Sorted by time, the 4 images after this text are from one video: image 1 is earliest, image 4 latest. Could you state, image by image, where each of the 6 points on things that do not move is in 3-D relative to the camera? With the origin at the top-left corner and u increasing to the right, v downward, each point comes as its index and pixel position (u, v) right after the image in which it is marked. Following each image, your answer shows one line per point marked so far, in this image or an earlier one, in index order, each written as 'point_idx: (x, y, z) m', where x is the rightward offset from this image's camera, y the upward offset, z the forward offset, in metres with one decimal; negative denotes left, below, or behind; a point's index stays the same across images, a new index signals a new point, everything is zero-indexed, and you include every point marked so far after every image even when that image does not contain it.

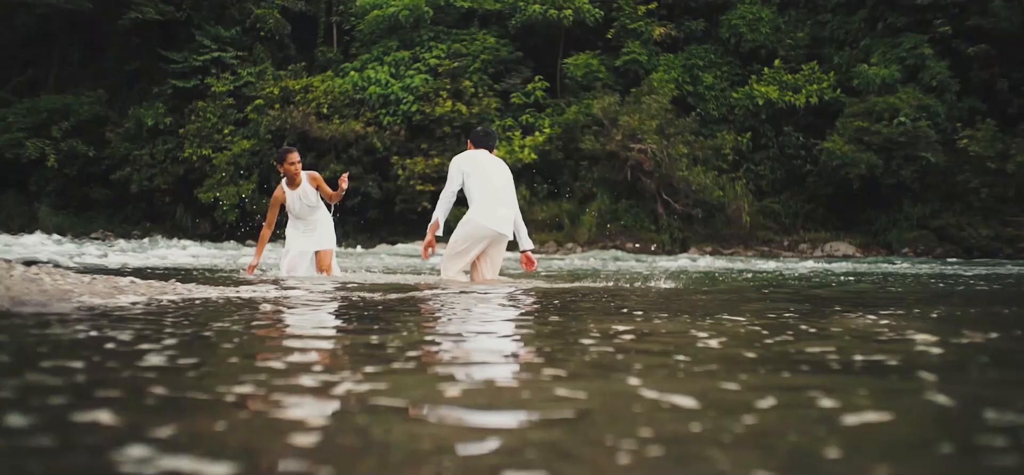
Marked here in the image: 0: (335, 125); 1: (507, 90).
0: (-3.2, +2.0, +17.0) m
1: (-0.1, +2.9, +18.3) m
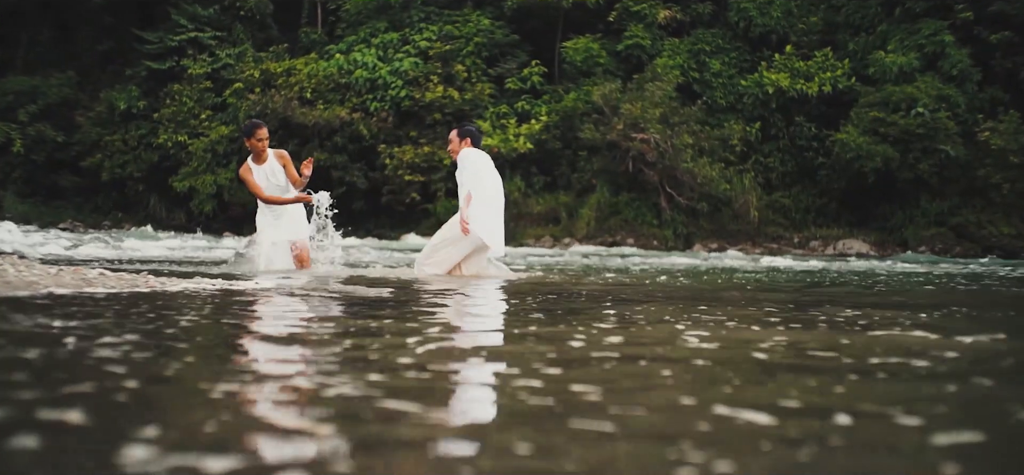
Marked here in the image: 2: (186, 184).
0: (-3.3, +2.2, +16.2) m
1: (-0.2, +3.0, +17.4) m
2: (-5.7, +0.9, +16.4) m
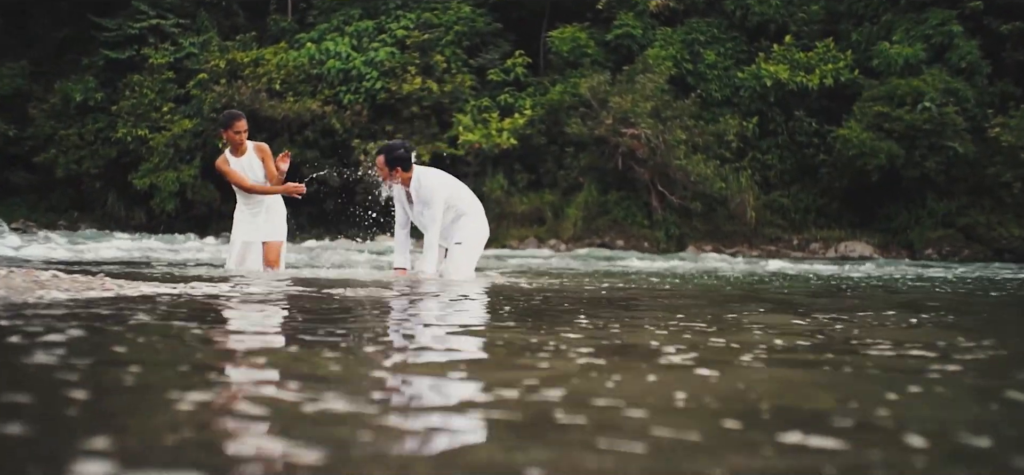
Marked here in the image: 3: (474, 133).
0: (-3.6, +2.2, +15.3) m
1: (-0.5, +3.0, +16.6) m
2: (-6.0, +0.9, +15.5) m
3: (-0.6, +1.7, +15.1) m
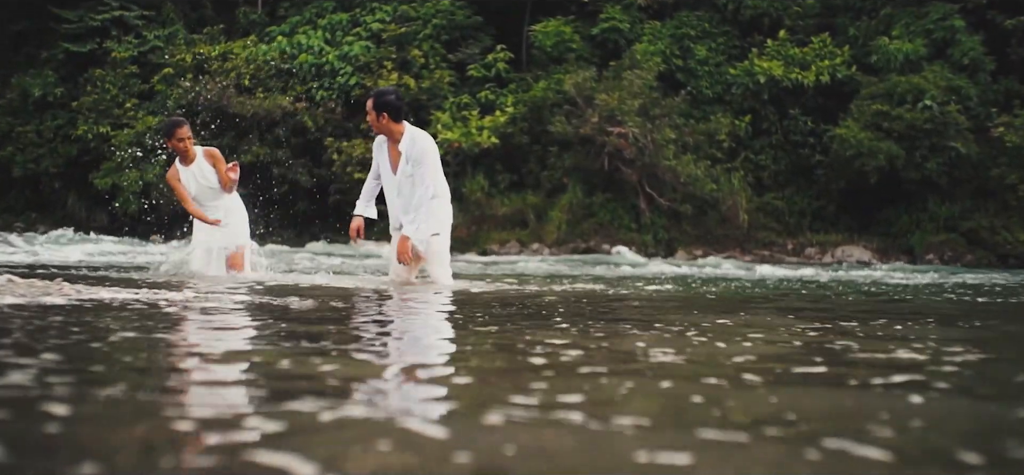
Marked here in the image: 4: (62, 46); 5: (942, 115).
0: (-3.9, +2.1, +14.6) m
1: (-0.8, +2.9, +15.9) m
2: (-6.3, +0.9, +14.8) m
3: (-0.9, +1.6, +14.5) m
4: (-7.5, +3.2, +16.1) m
5: (+6.0, +1.7, +13.2) m
